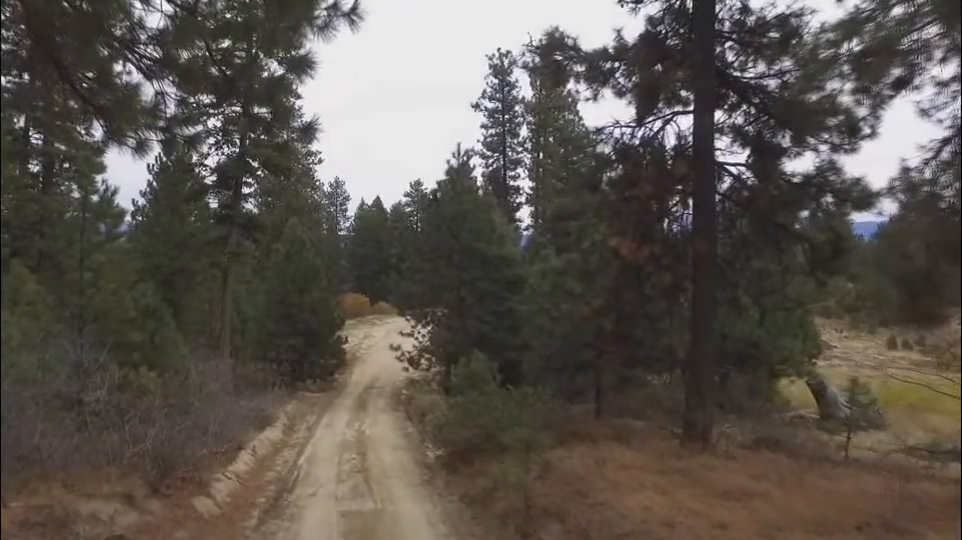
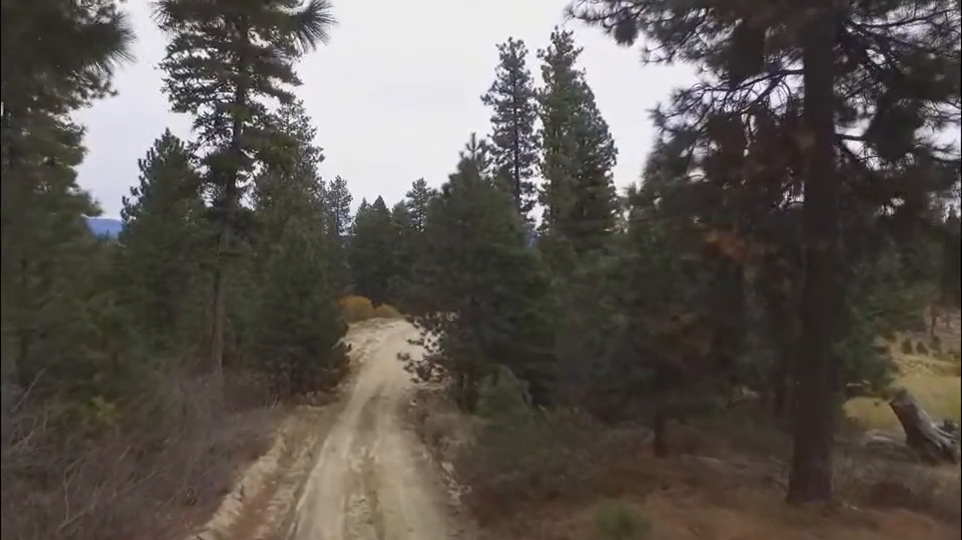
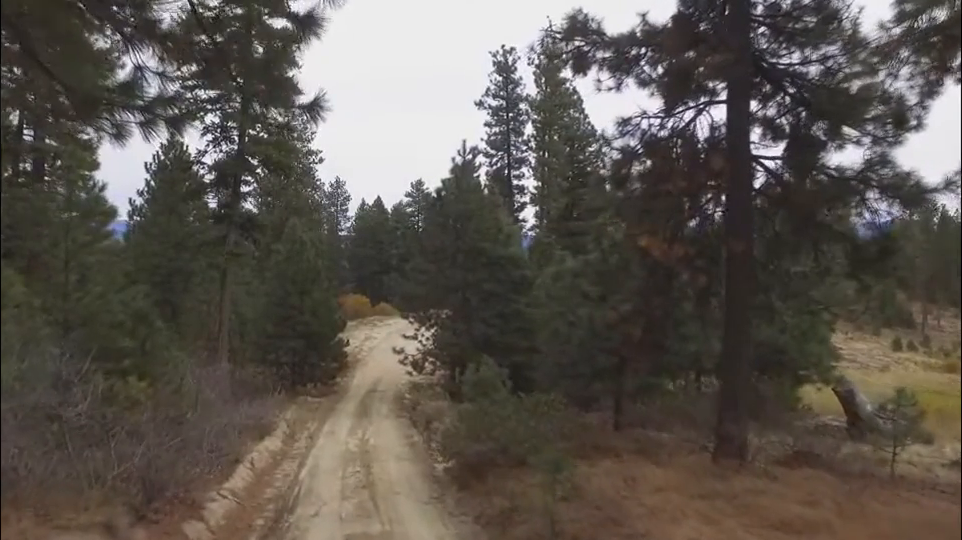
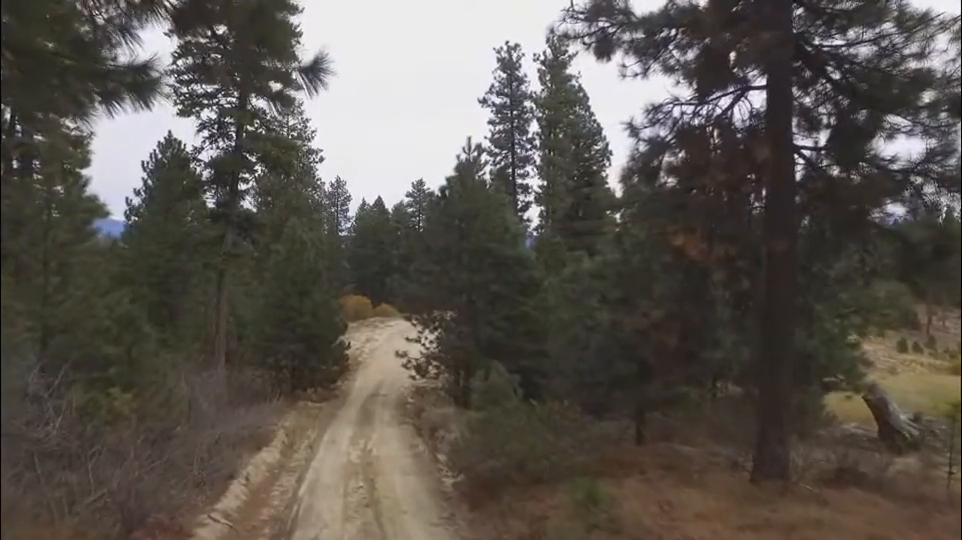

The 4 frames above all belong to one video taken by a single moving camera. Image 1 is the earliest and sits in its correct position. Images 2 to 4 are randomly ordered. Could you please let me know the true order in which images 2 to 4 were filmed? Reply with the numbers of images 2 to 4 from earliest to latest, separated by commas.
3, 4, 2
